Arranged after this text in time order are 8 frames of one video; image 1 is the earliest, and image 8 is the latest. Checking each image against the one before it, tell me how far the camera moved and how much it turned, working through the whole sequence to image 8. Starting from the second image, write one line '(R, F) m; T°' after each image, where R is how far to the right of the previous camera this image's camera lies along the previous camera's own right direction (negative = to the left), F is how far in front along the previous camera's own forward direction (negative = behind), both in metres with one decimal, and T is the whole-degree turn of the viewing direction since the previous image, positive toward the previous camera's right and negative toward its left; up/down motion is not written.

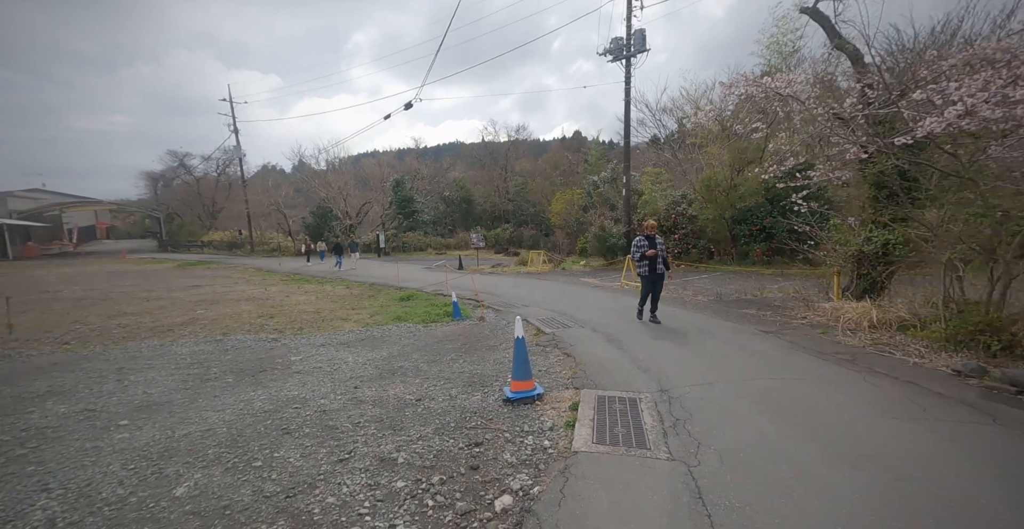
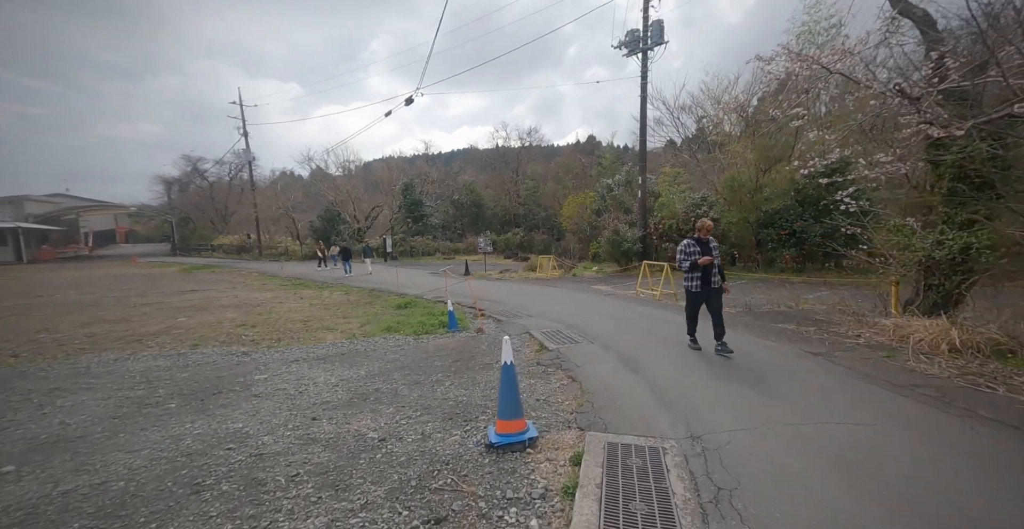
(+0.2, +1.2) m; -2°
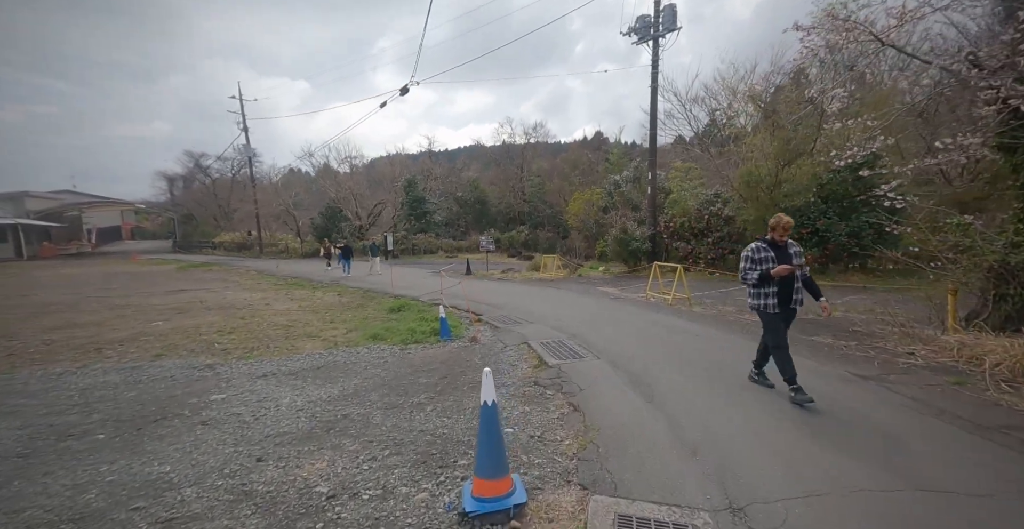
(+0.2, +1.0) m; -1°
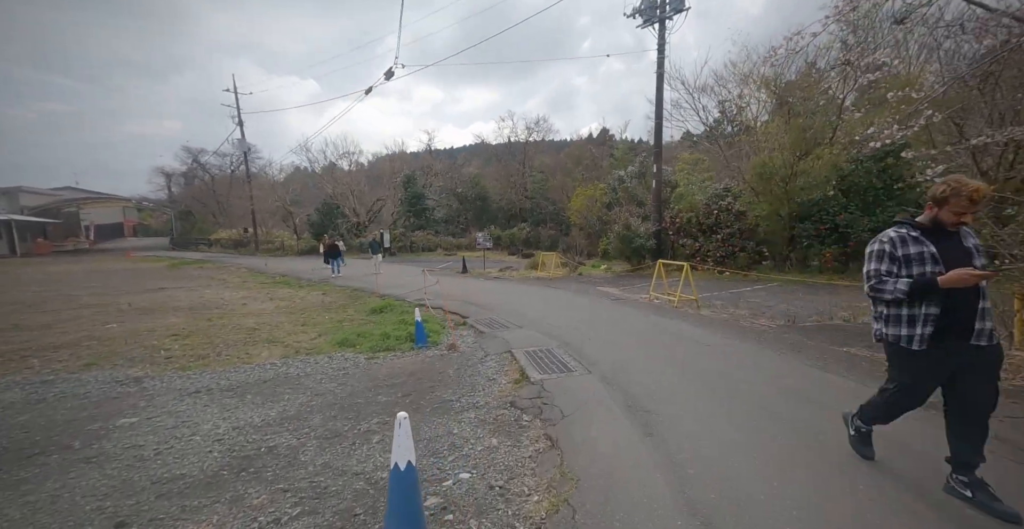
(+0.4, +1.1) m; -1°
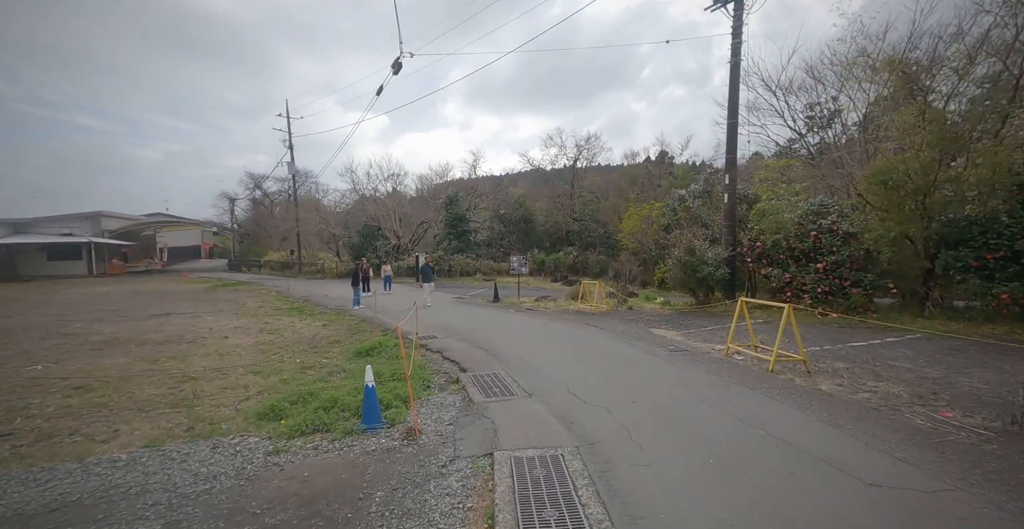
(+0.6, +3.1) m; -6°
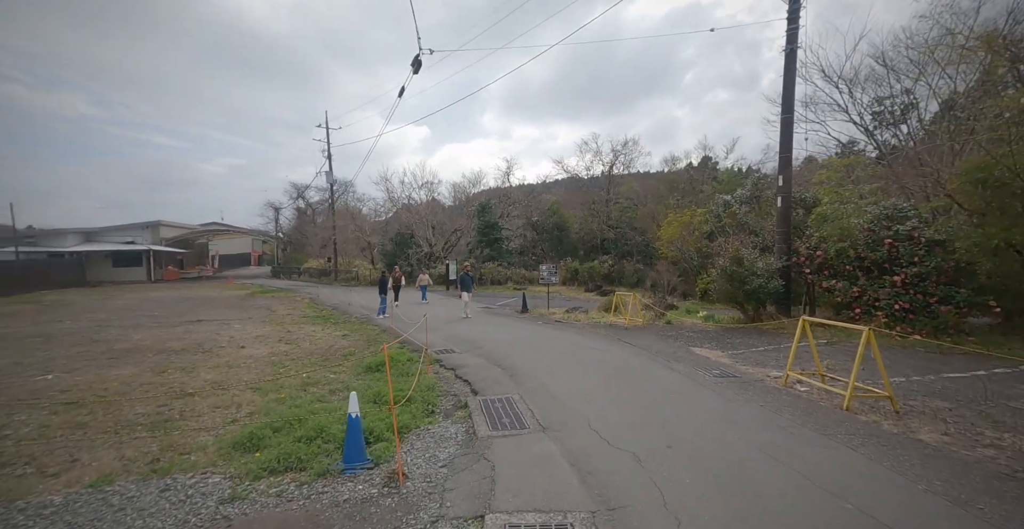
(+0.3, +1.0) m; -4°
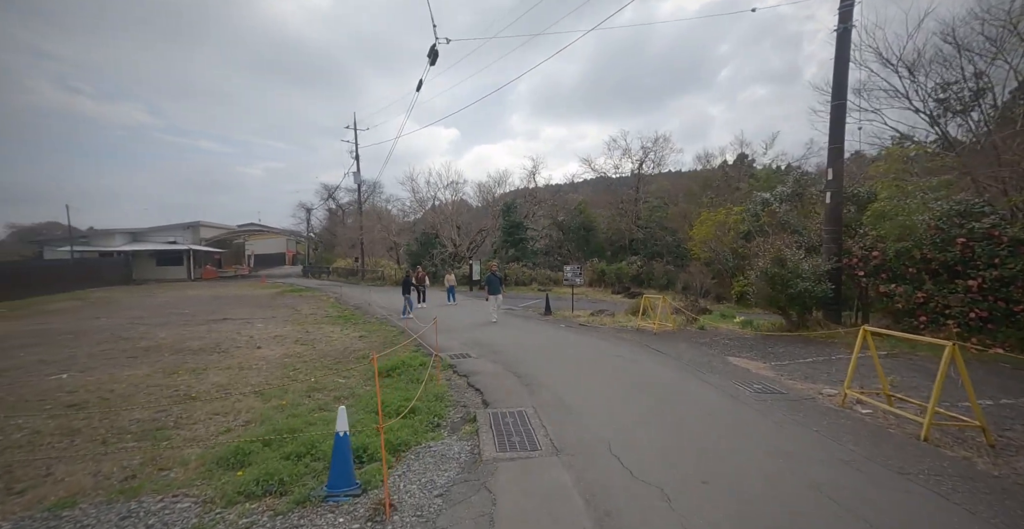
(+0.2, +0.6) m; -3°
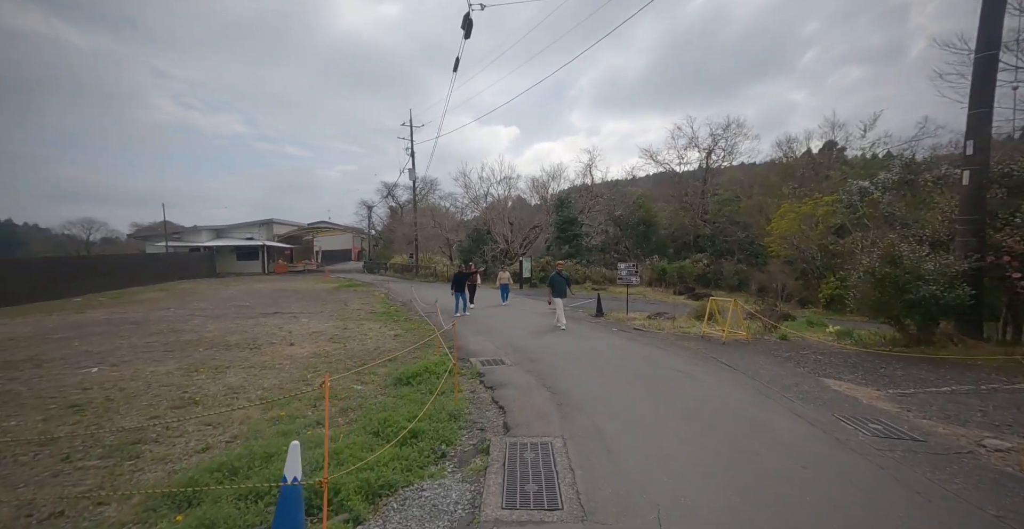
(+0.3, +1.3) m; -7°
